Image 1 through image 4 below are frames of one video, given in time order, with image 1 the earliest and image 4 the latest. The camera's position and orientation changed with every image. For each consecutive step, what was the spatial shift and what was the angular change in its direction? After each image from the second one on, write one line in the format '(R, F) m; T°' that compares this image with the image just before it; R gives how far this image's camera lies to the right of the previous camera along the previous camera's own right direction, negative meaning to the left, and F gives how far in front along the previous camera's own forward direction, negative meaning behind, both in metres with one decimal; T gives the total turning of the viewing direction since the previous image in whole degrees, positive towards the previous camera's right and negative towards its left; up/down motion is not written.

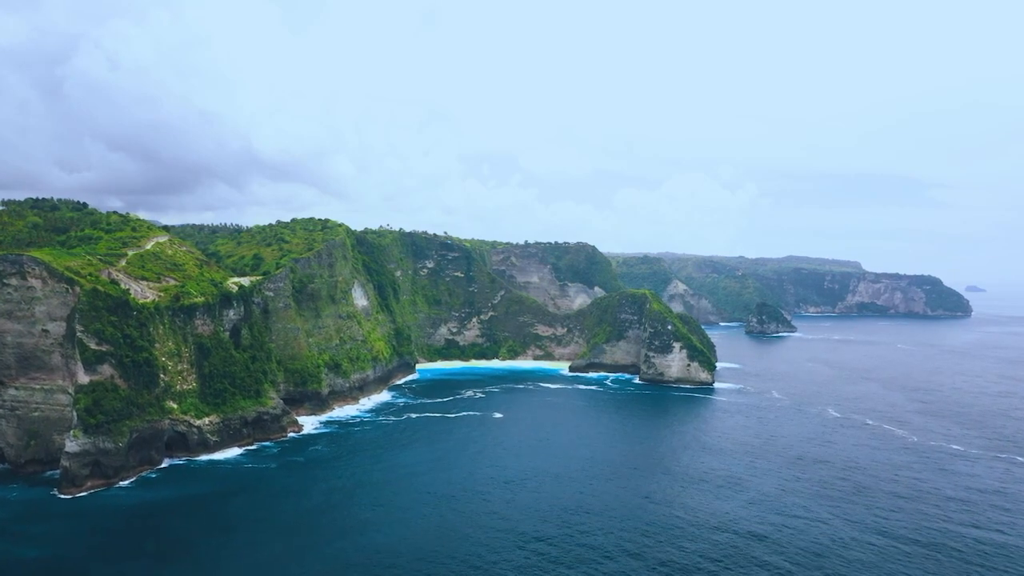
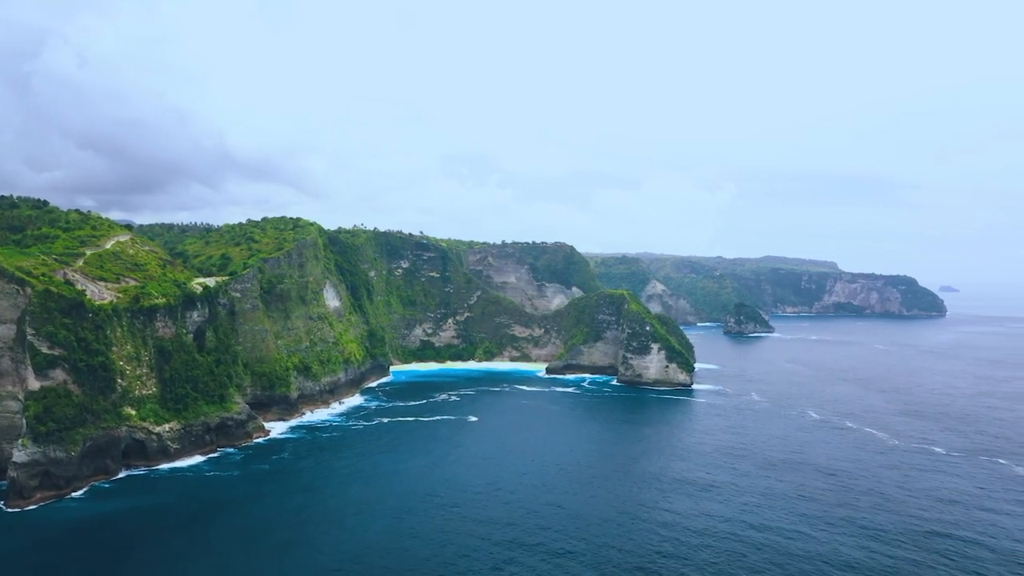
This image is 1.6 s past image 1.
(+0.8, +1.4) m; +2°
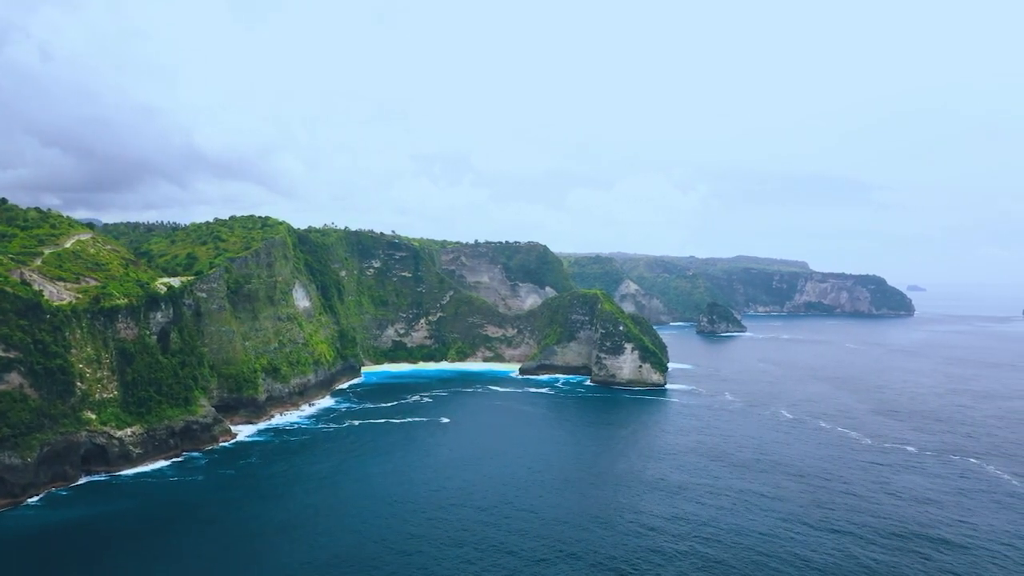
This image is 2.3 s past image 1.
(+0.7, +0.1) m; +2°
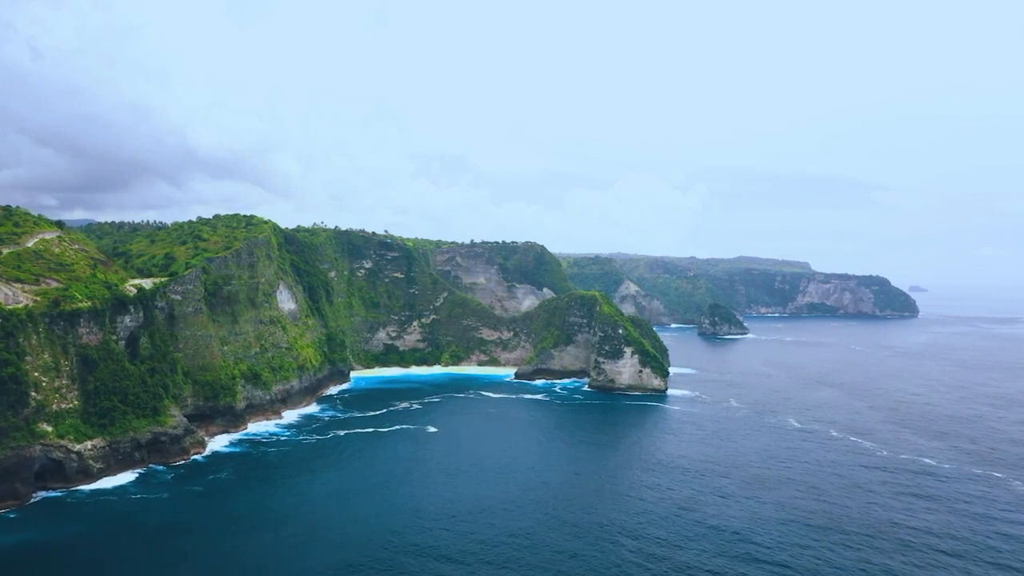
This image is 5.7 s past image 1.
(+0.6, +4.6) m; 0°
